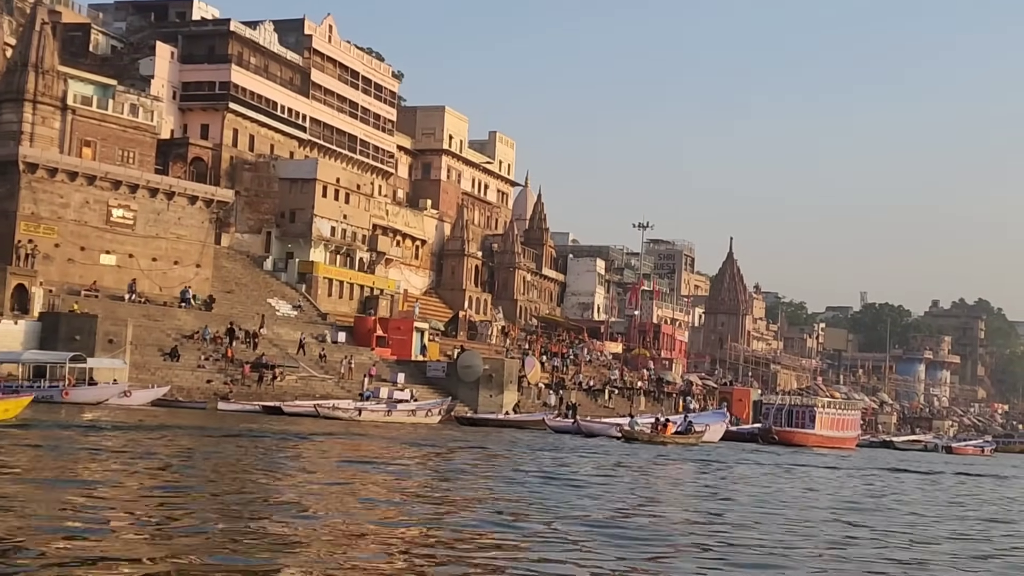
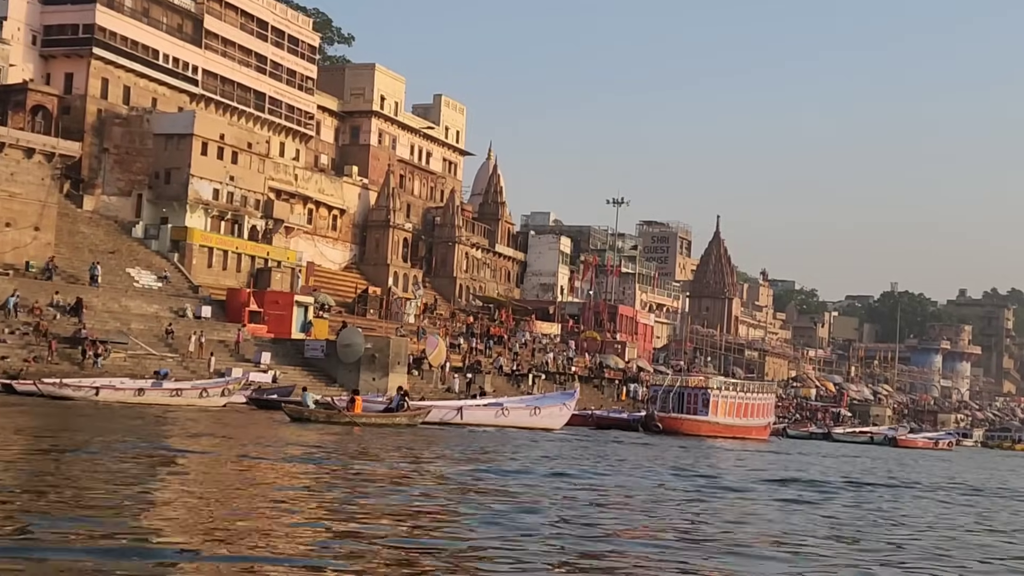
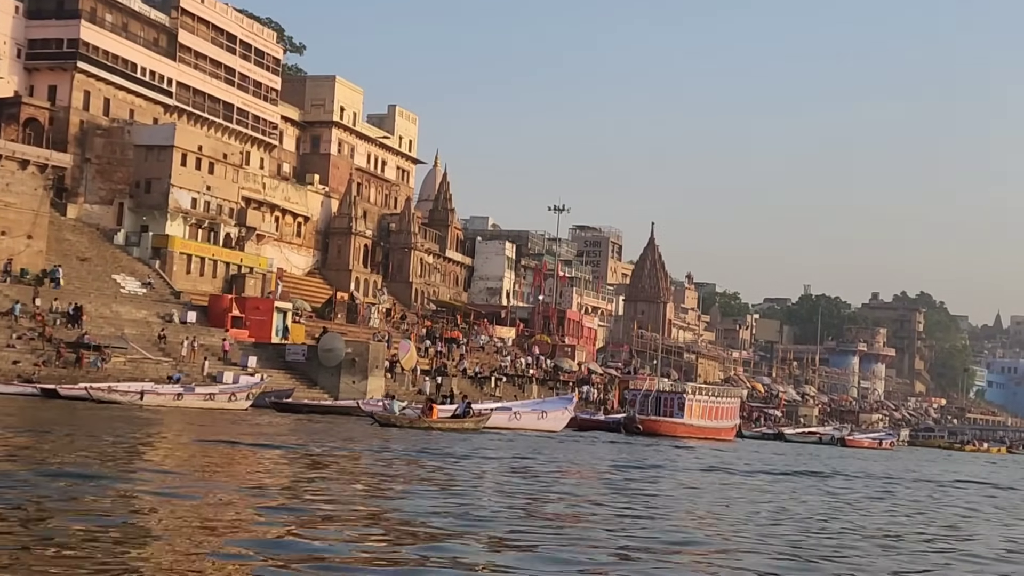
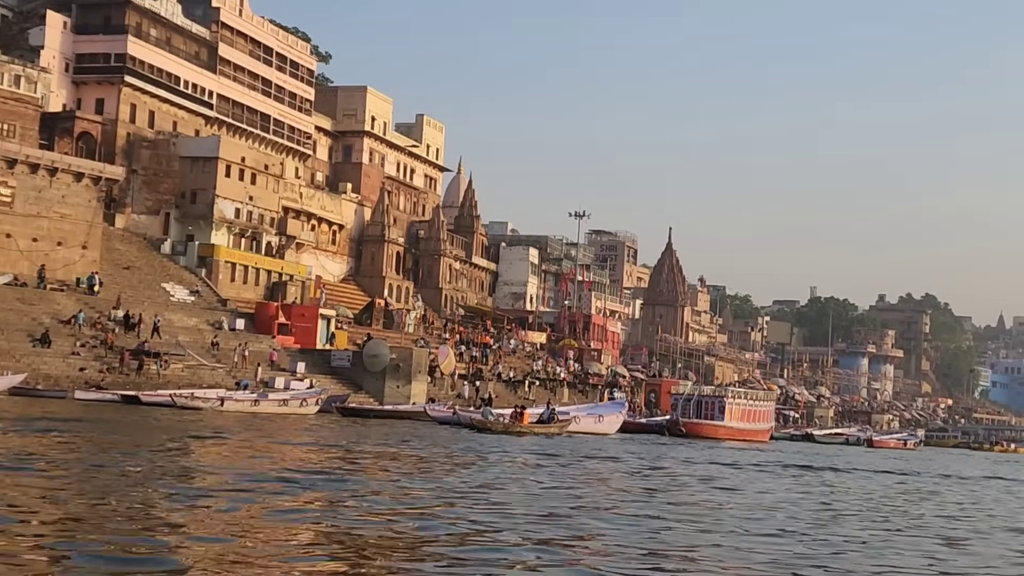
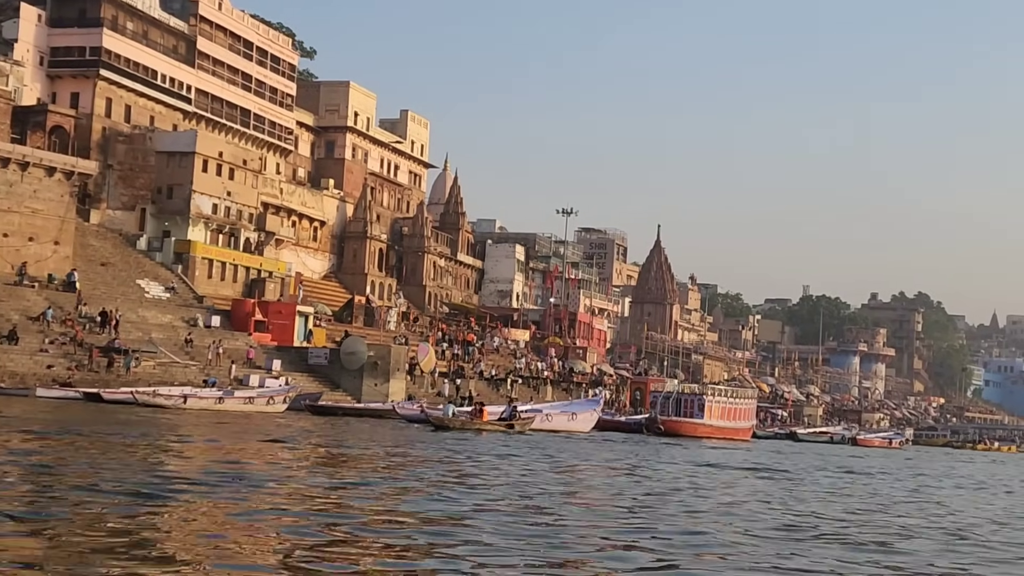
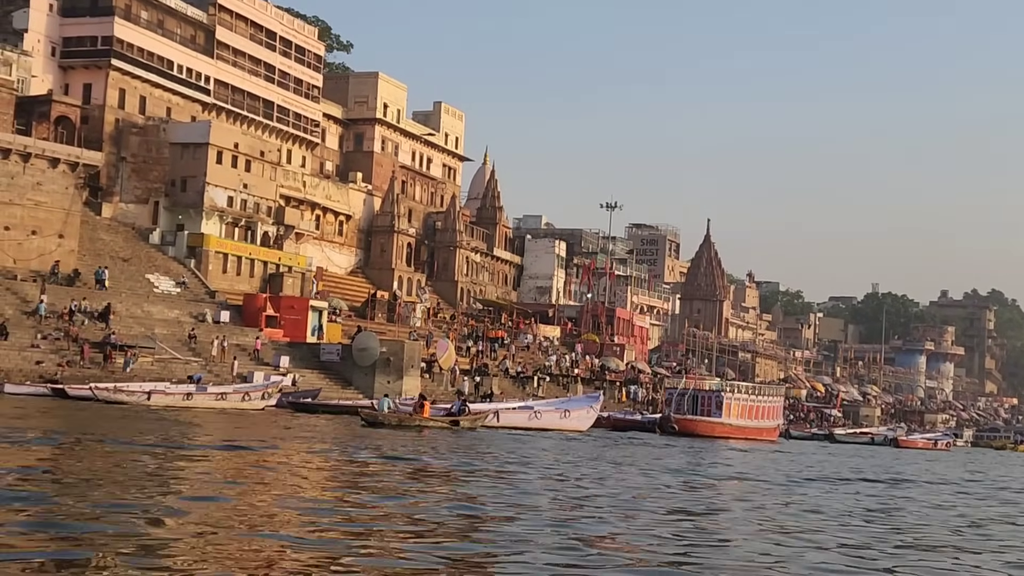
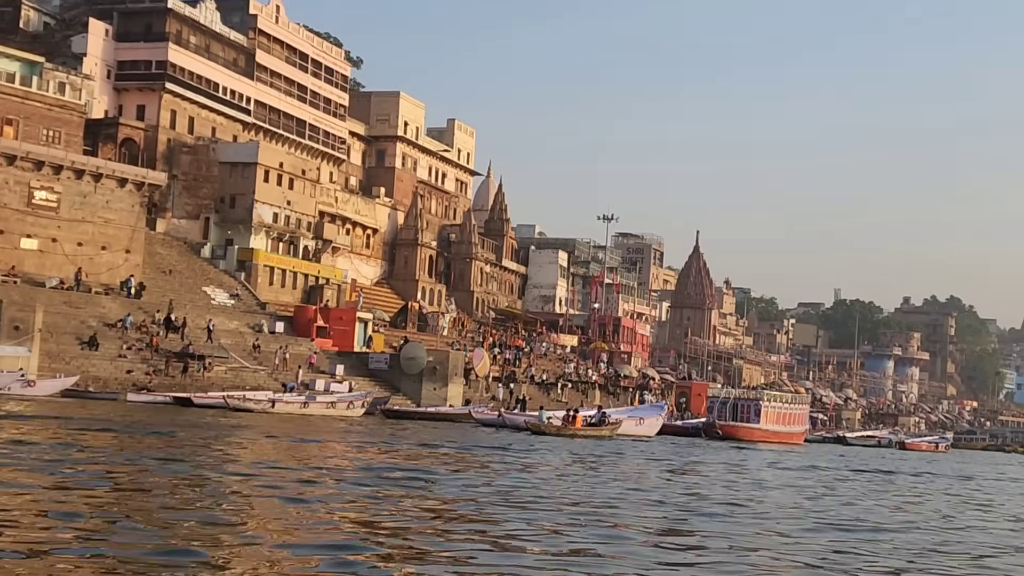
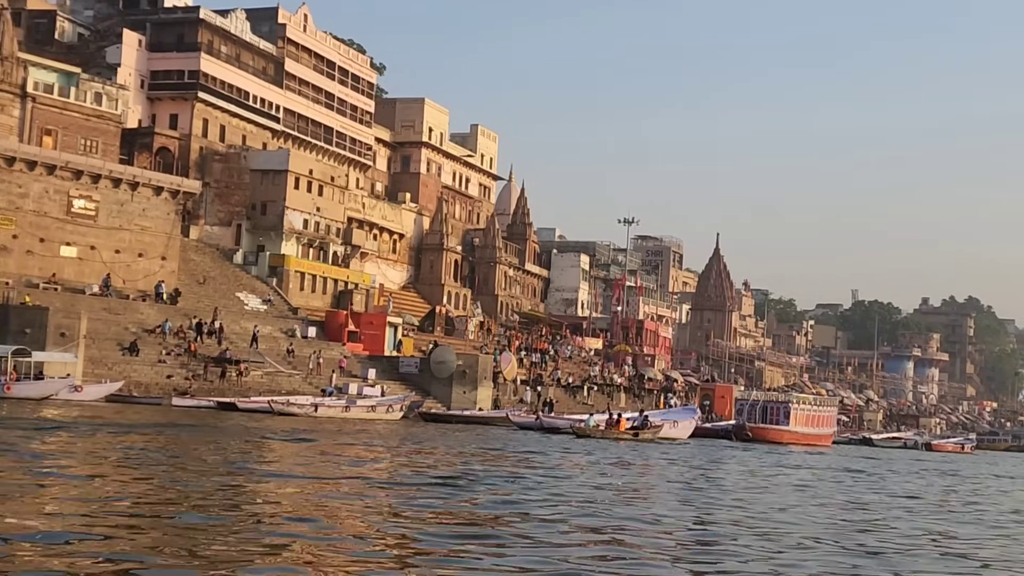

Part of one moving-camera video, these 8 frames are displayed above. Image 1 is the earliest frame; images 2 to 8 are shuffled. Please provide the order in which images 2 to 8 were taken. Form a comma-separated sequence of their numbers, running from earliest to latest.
8, 7, 4, 5, 3, 6, 2
